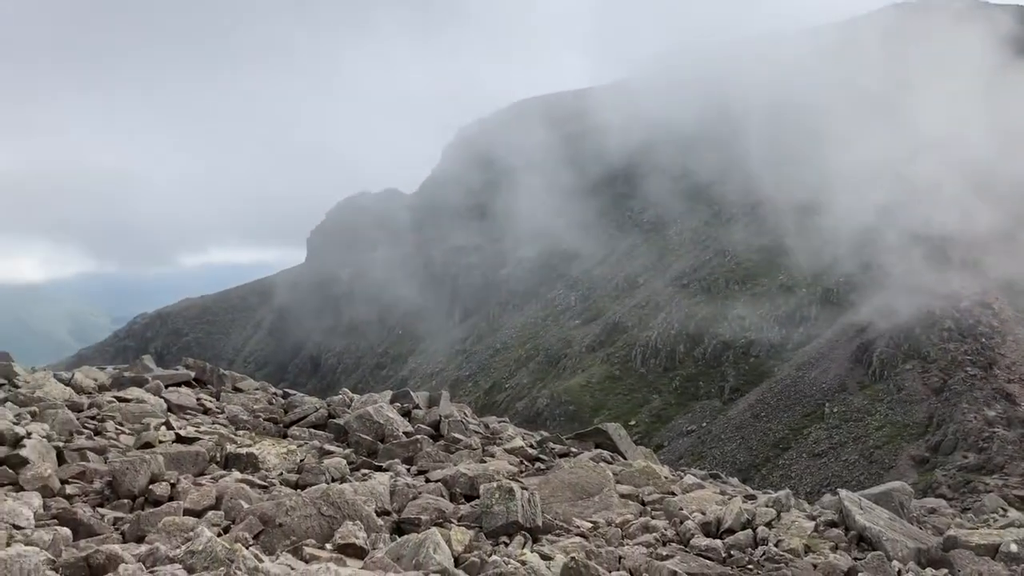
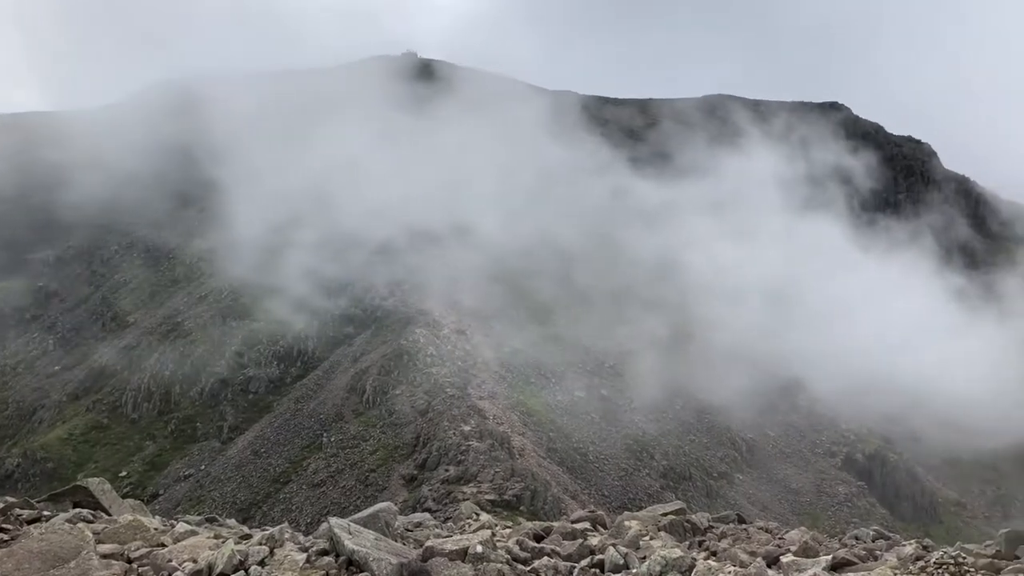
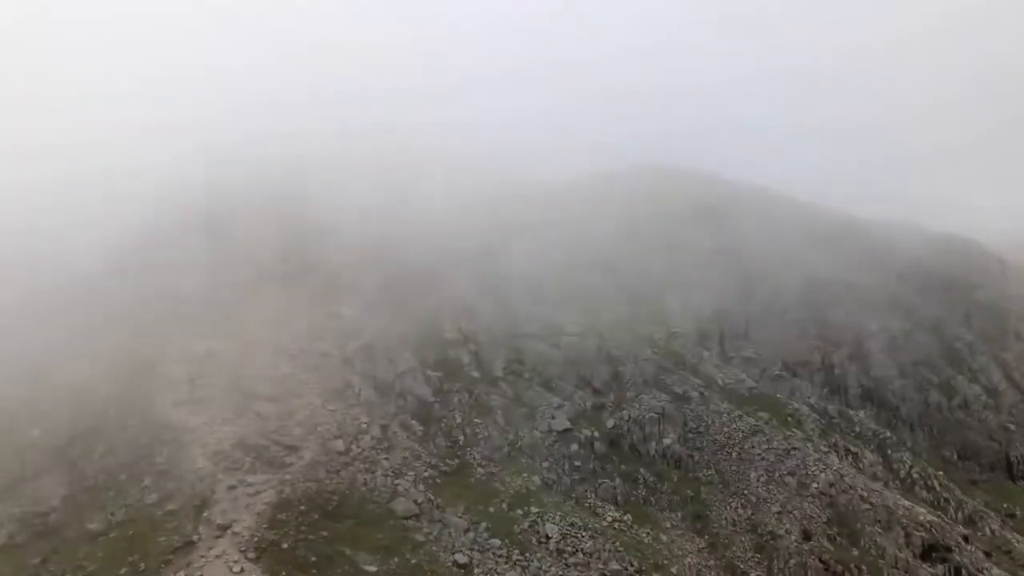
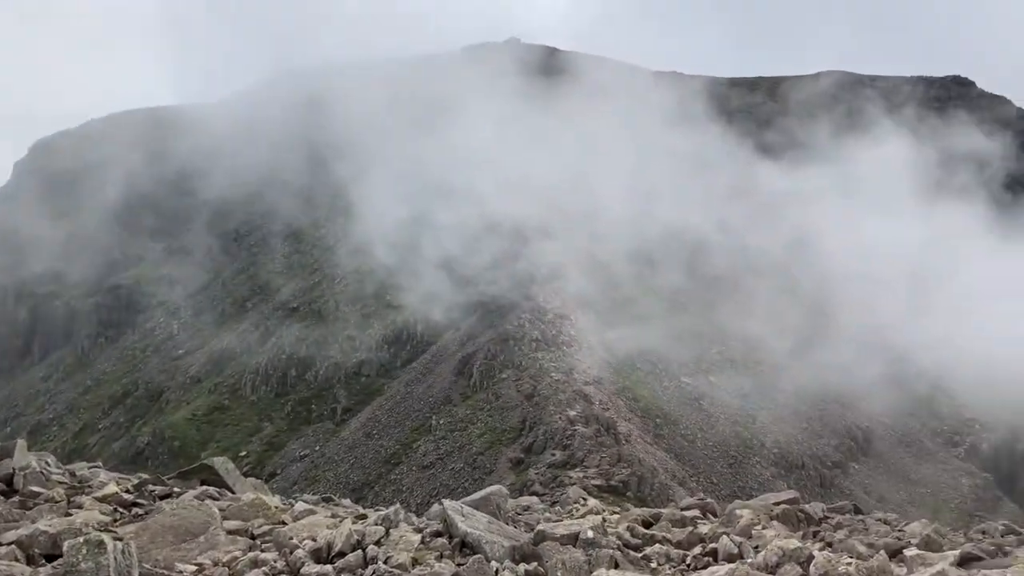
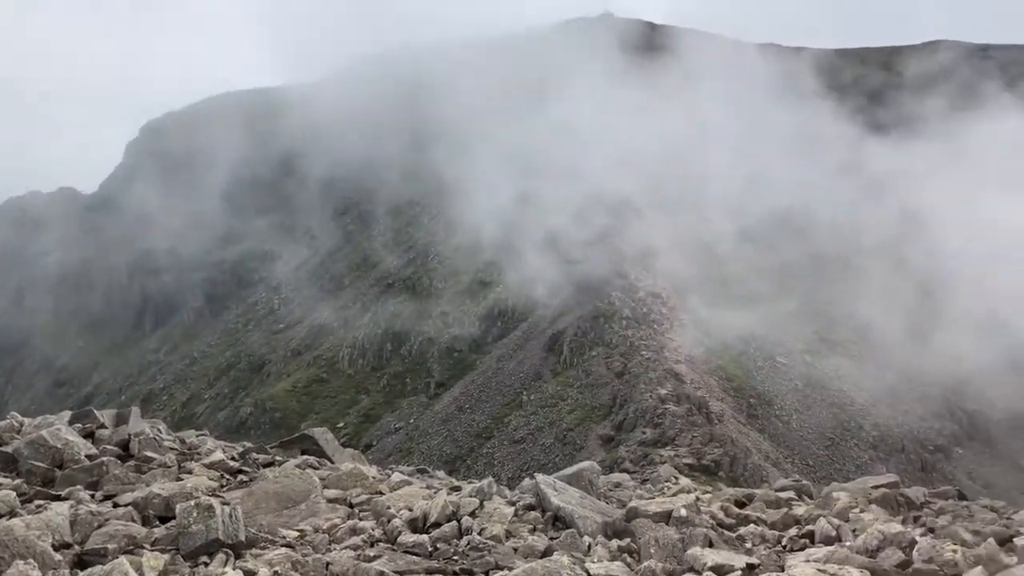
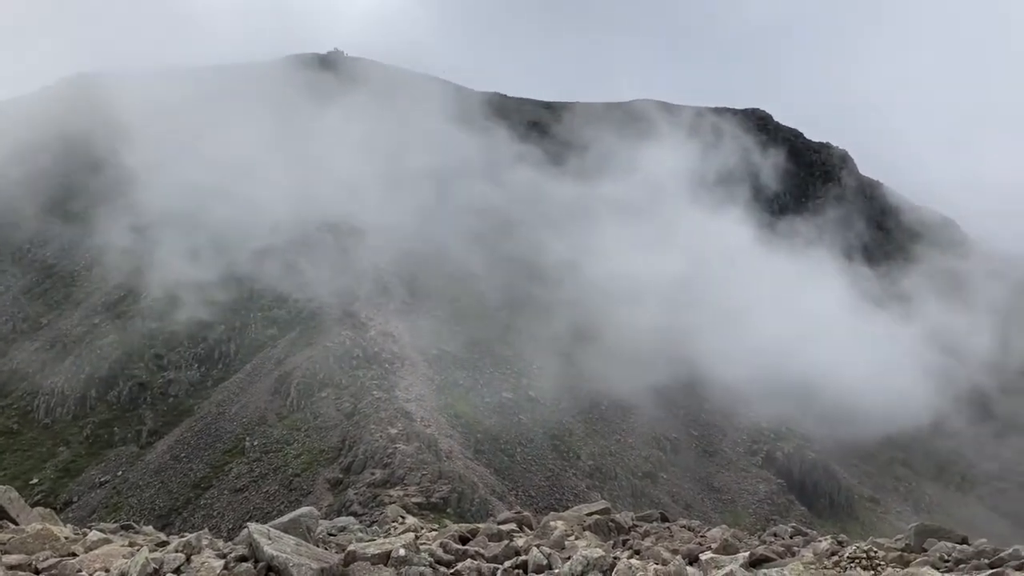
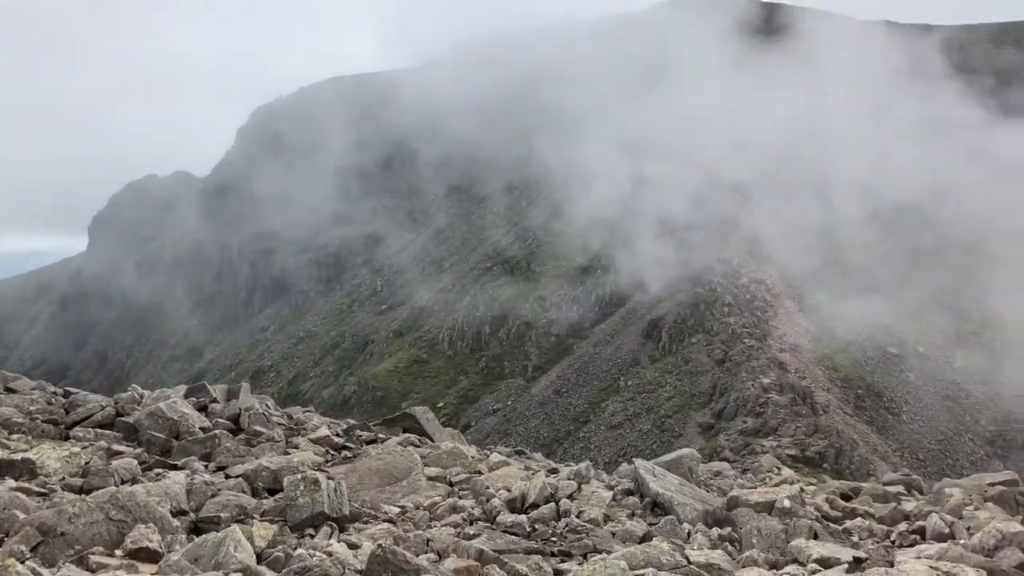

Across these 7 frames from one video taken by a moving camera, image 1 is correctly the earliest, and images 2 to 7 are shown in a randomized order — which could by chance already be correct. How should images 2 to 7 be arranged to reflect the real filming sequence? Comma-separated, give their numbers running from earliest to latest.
7, 5, 4, 2, 6, 3
